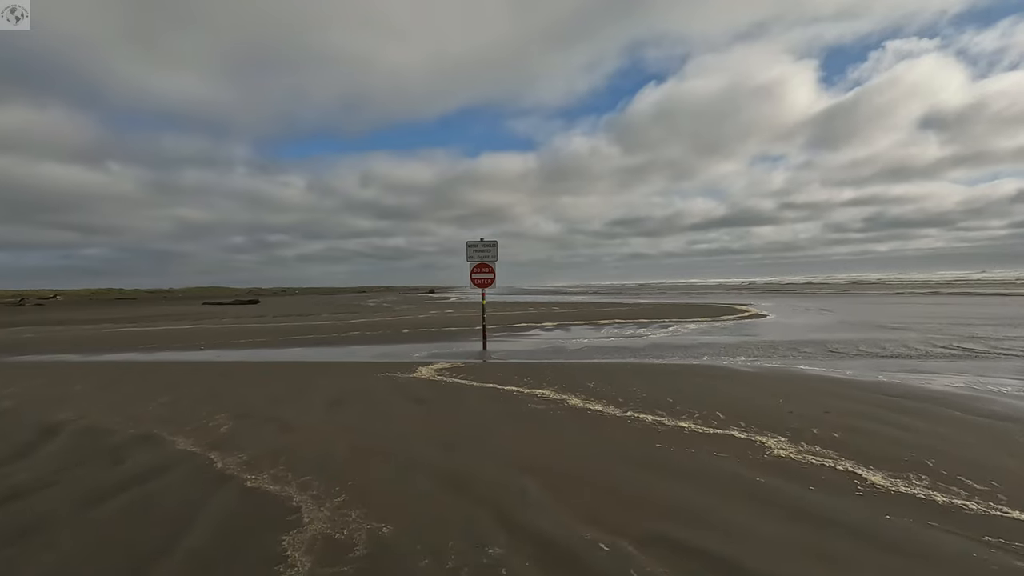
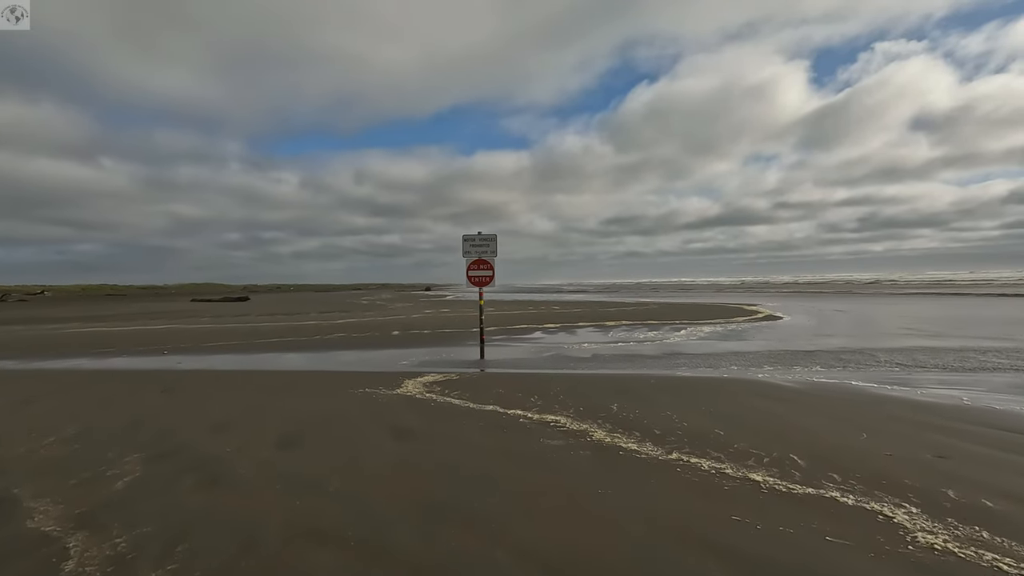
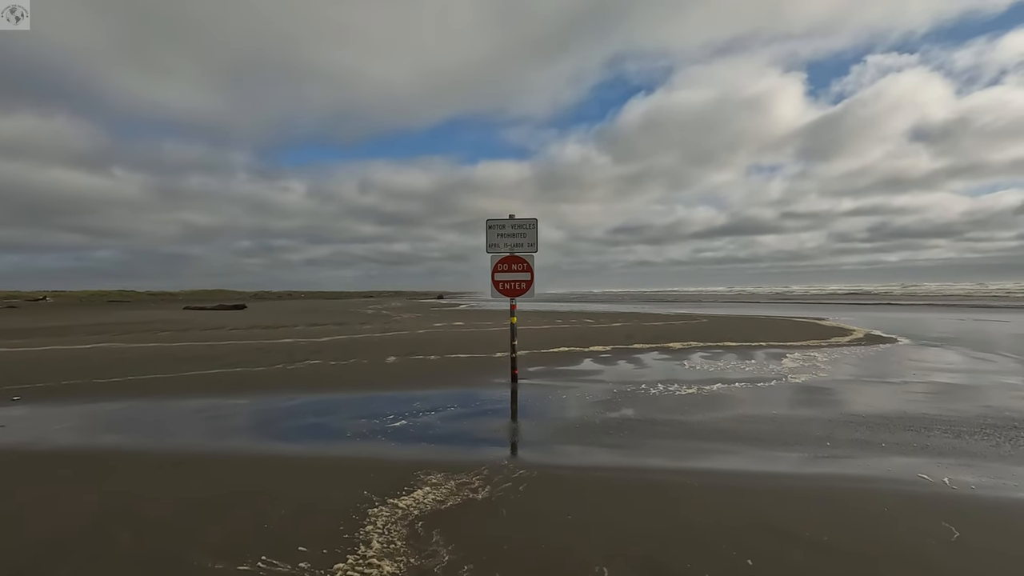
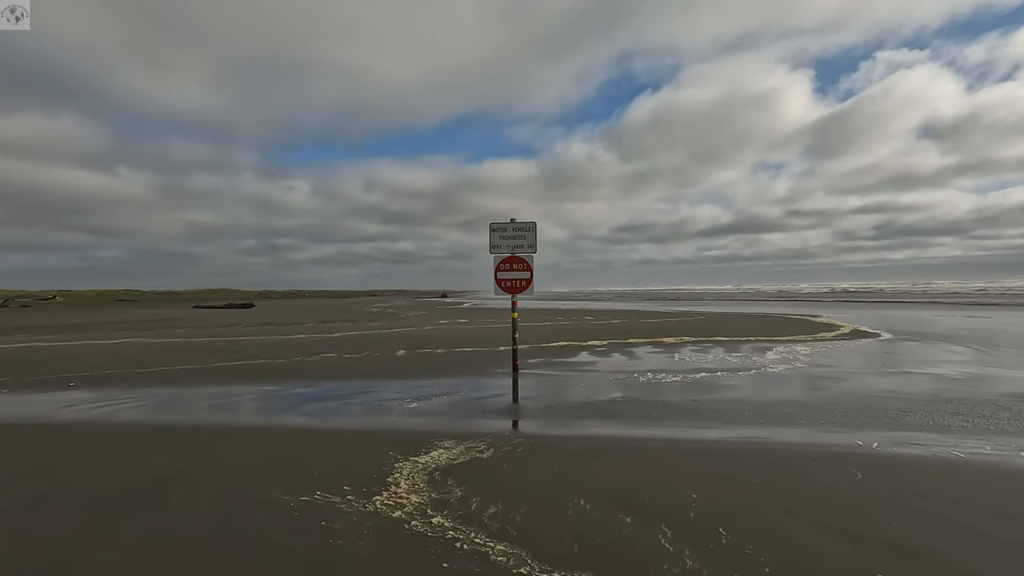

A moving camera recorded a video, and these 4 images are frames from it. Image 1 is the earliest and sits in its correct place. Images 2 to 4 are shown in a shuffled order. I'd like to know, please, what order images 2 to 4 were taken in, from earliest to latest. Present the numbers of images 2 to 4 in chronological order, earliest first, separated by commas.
2, 4, 3
